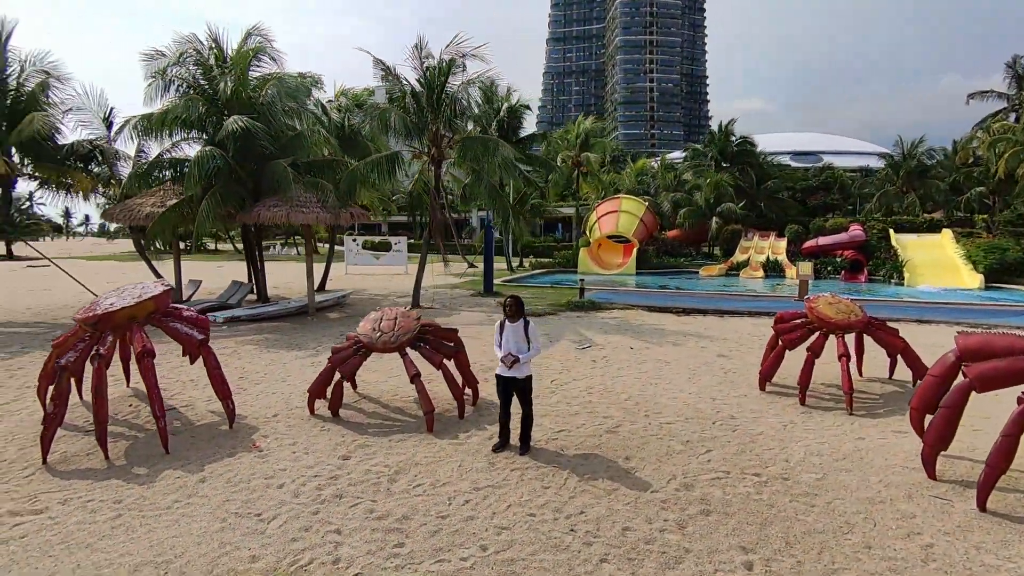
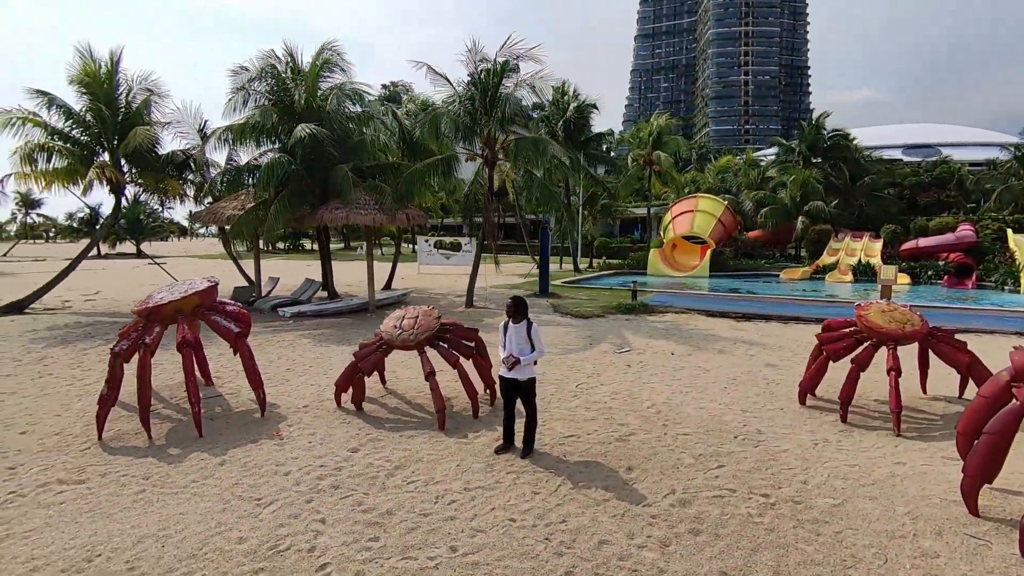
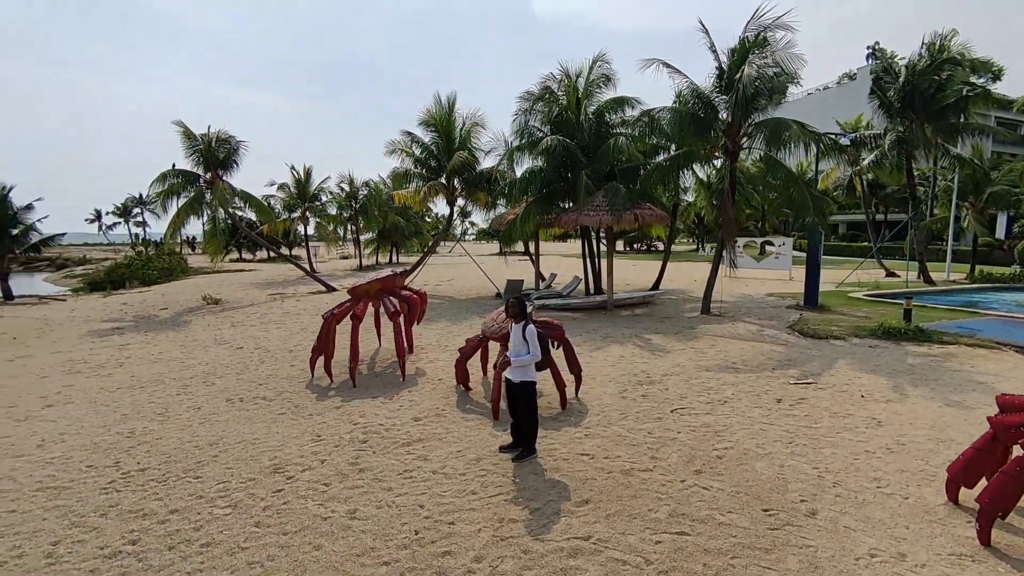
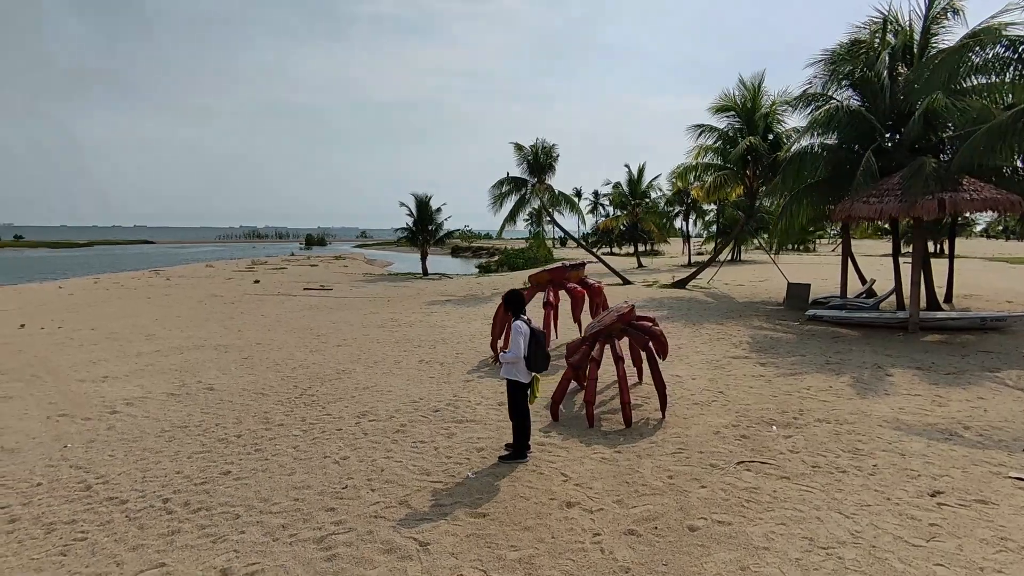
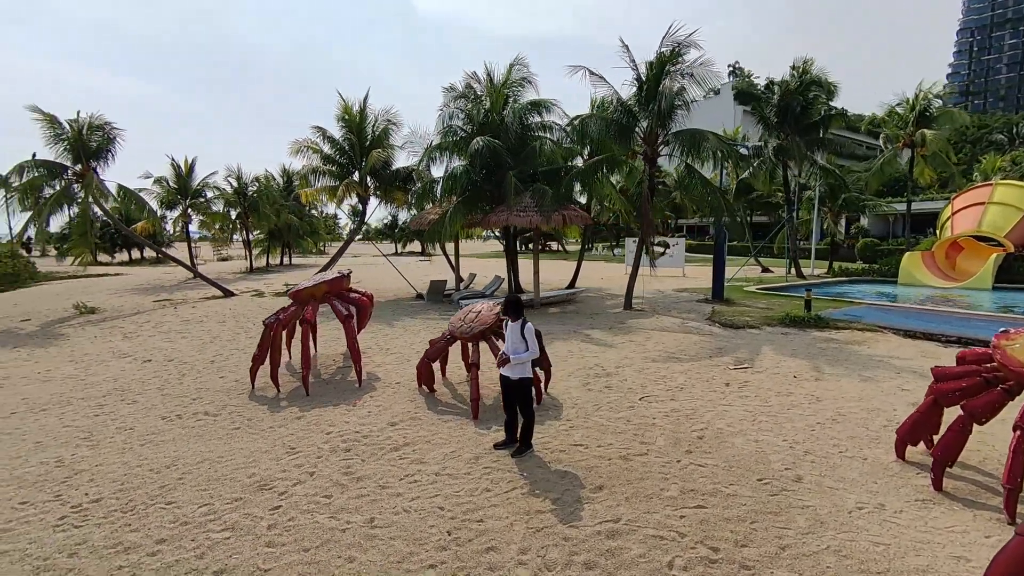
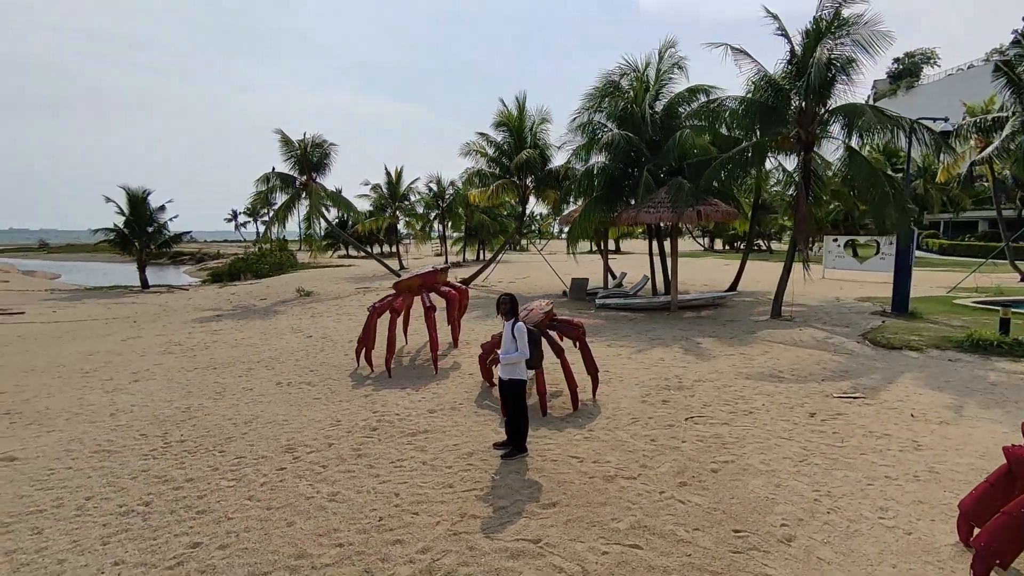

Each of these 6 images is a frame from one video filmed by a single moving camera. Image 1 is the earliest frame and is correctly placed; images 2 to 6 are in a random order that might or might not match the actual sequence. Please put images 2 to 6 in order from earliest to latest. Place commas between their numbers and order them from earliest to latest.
2, 5, 3, 6, 4
